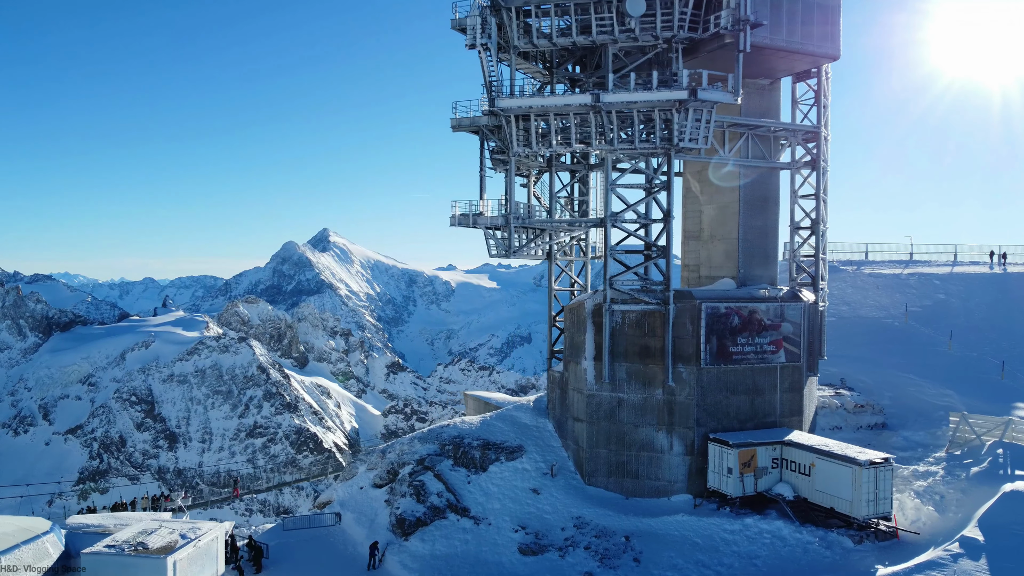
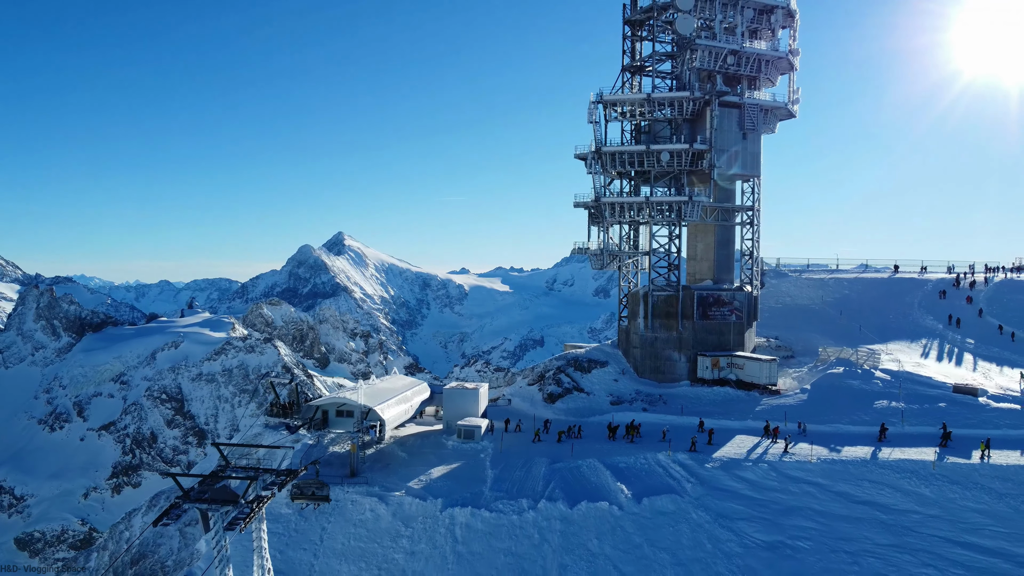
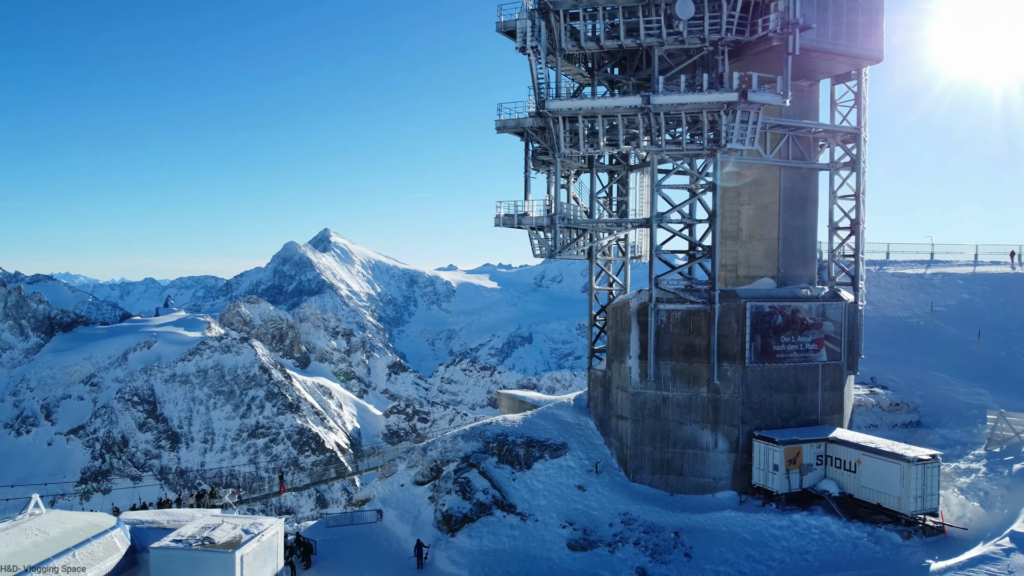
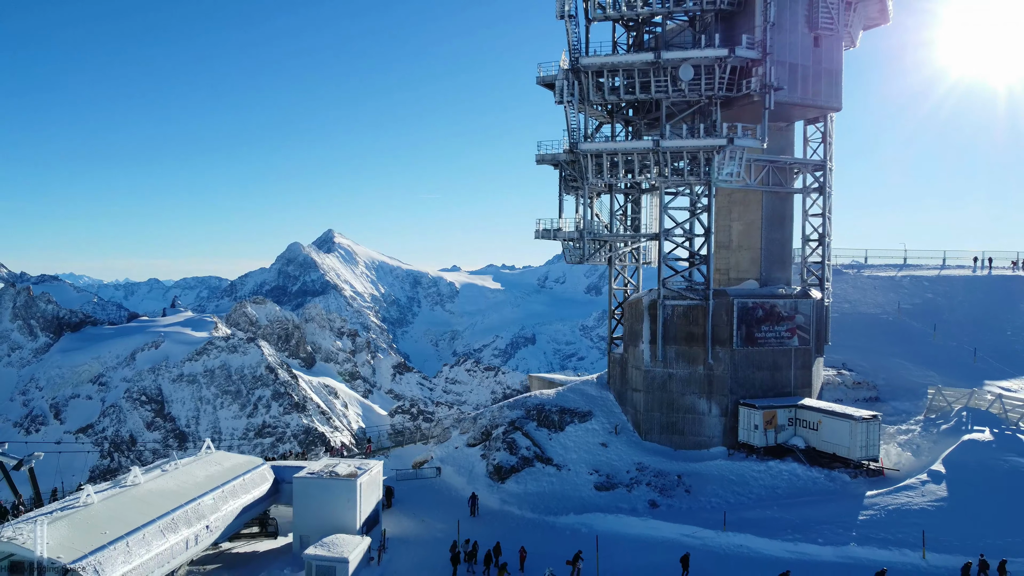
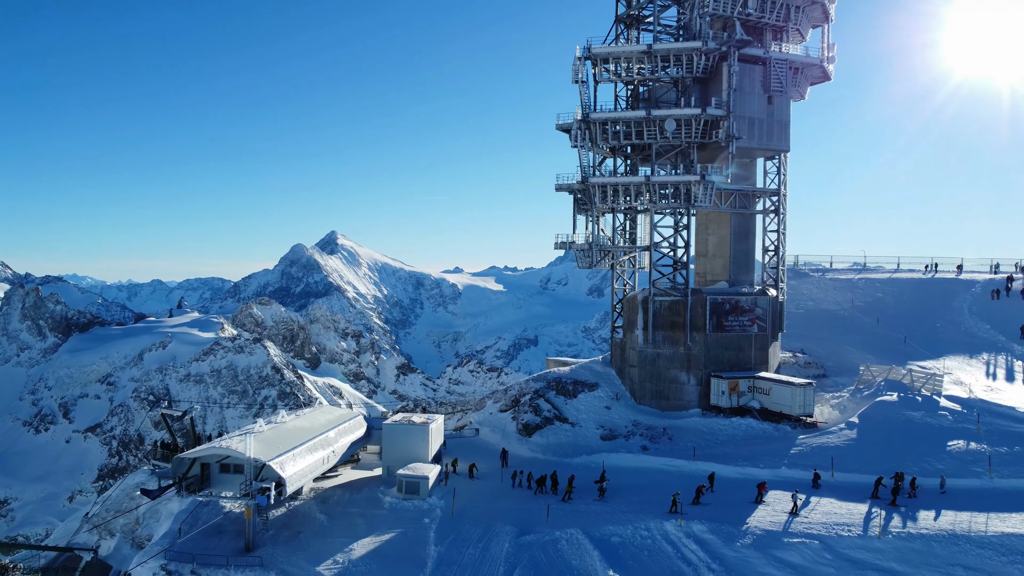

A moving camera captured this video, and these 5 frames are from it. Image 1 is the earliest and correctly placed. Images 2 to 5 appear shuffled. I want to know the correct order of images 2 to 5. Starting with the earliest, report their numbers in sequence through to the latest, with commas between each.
3, 4, 5, 2
